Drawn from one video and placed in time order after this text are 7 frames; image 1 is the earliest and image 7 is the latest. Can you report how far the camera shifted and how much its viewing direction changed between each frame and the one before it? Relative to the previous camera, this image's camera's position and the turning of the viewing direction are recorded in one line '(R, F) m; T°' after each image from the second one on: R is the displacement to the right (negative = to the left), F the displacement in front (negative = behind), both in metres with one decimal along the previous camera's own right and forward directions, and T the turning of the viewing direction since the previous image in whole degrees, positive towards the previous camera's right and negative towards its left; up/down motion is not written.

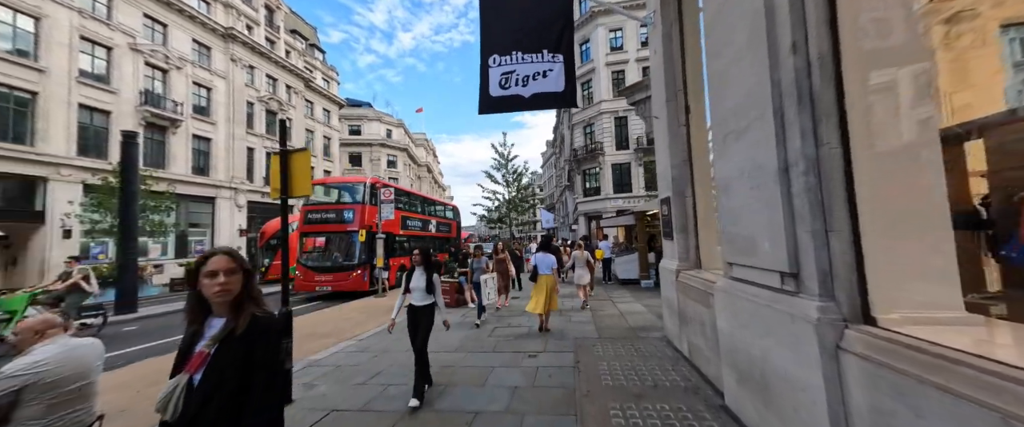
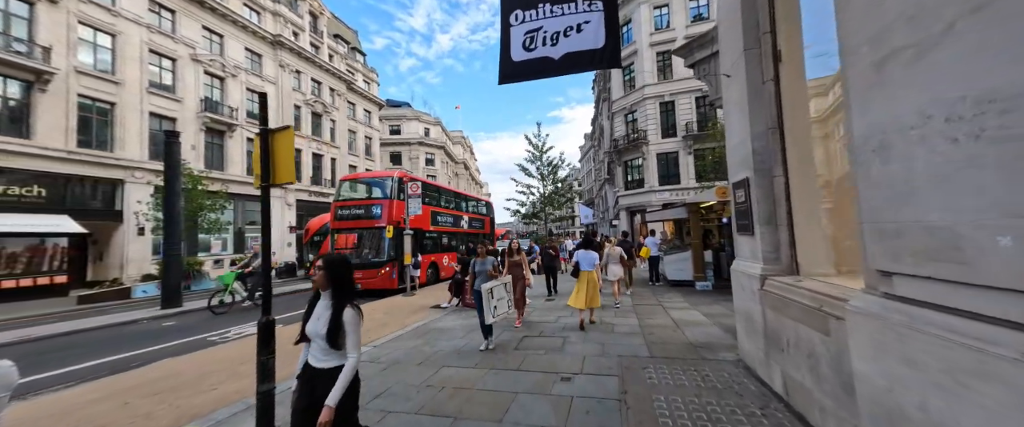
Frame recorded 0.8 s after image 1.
(+0.1, +1.0) m; -7°
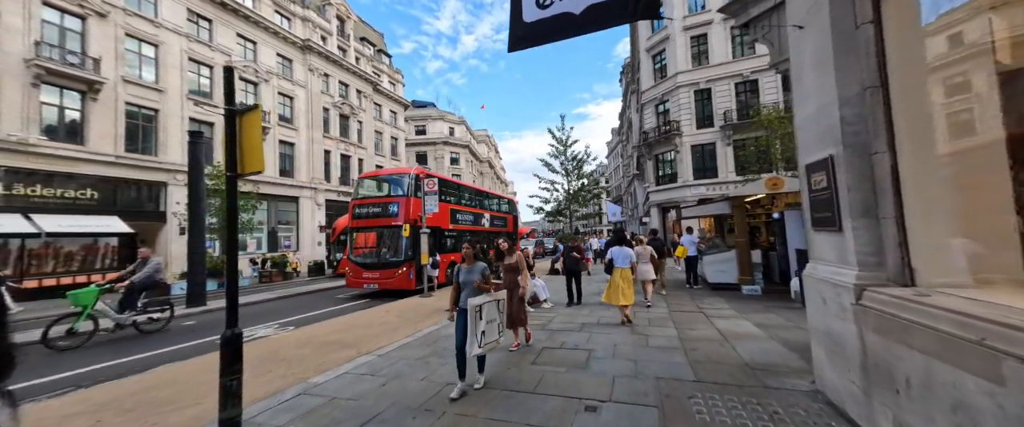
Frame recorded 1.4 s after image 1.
(+0.1, +0.7) m; -5°
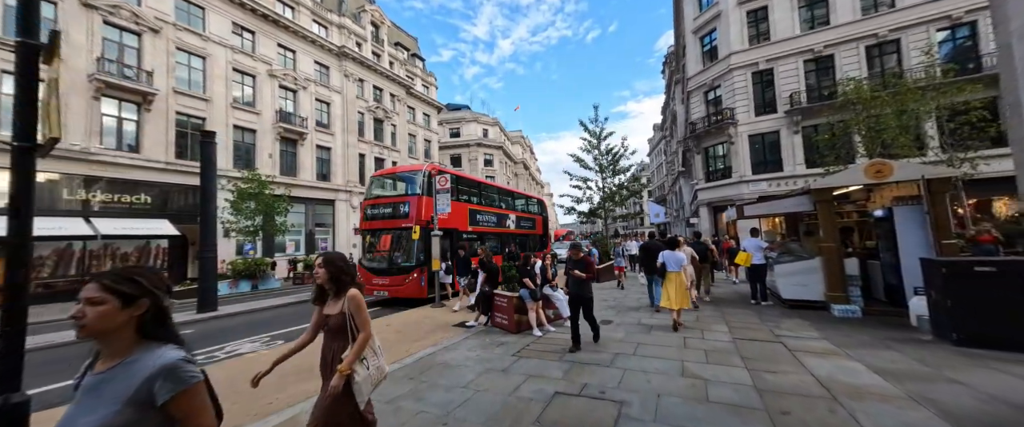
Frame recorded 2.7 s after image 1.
(+0.5, +1.4) m; -7°
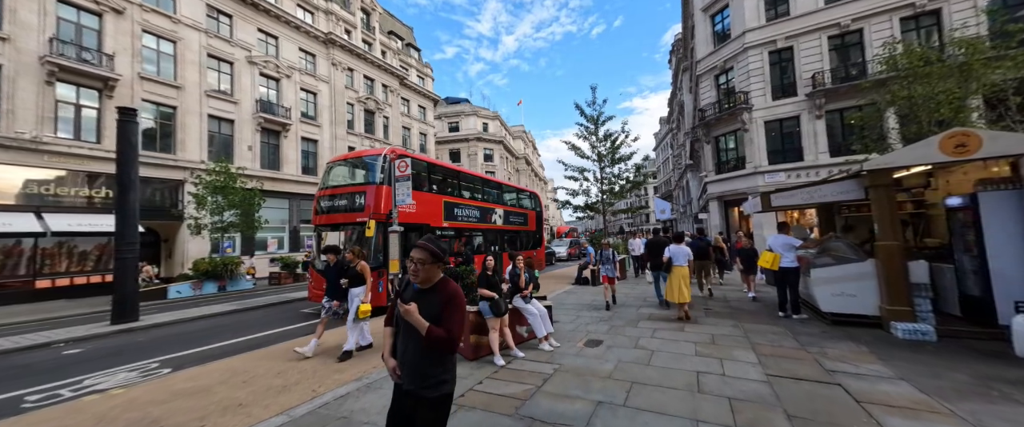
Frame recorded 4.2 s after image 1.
(+0.8, +1.8) m; -1°
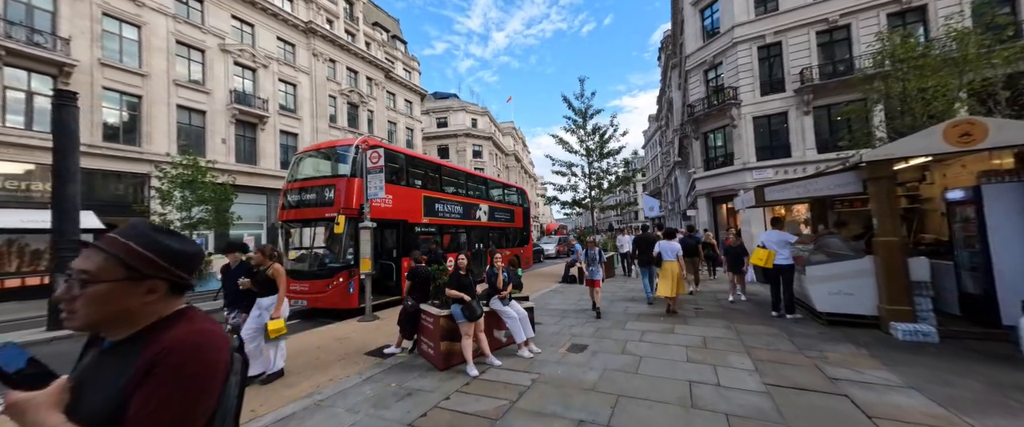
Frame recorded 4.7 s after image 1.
(+0.2, +0.5) m; +2°
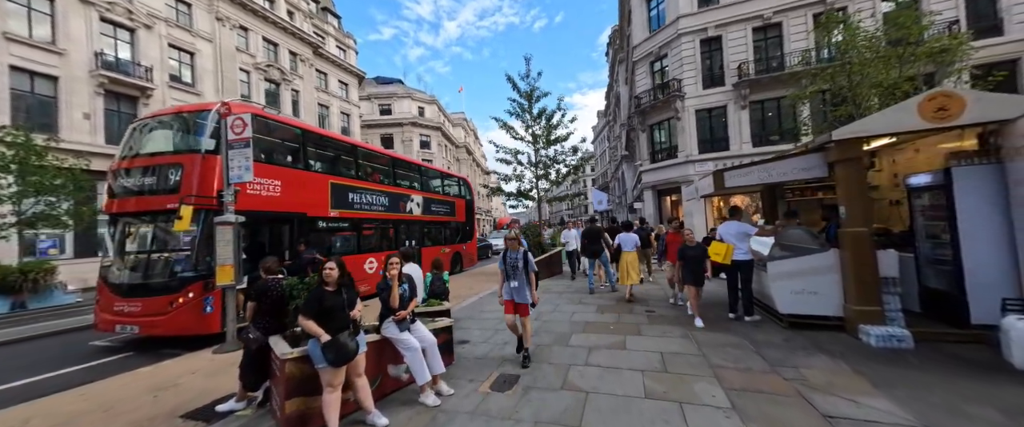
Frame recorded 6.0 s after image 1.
(+0.6, +1.5) m; +8°
